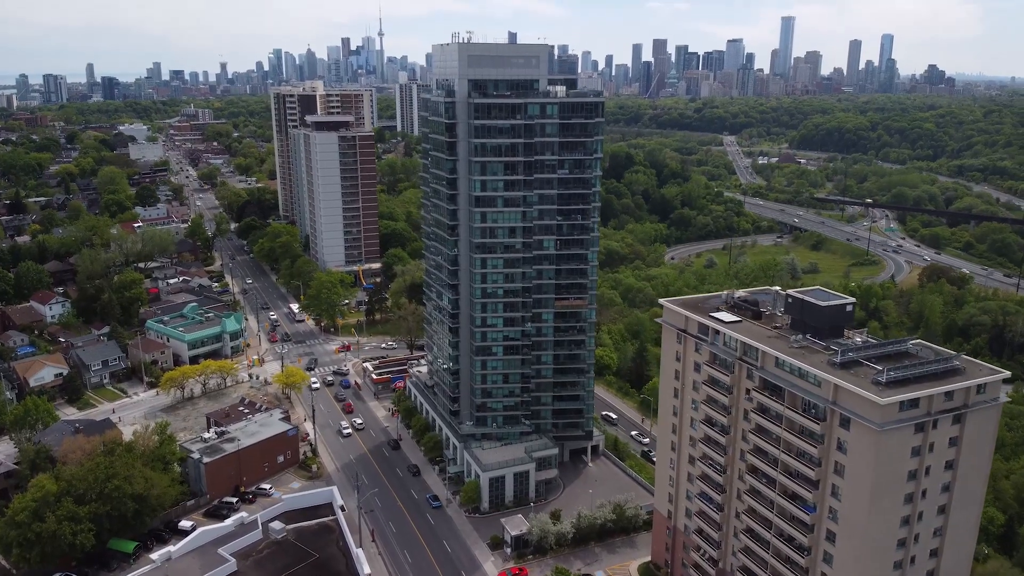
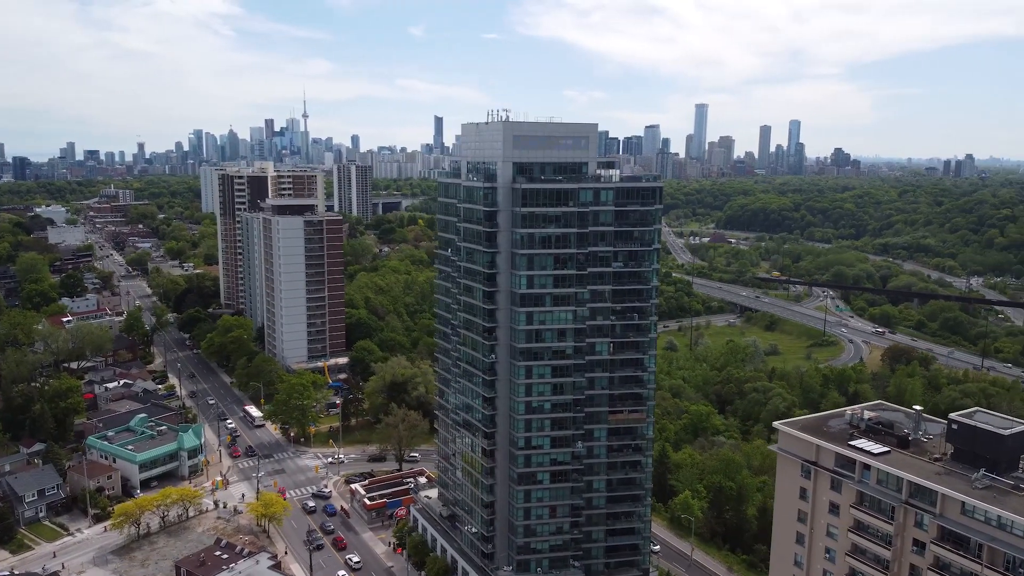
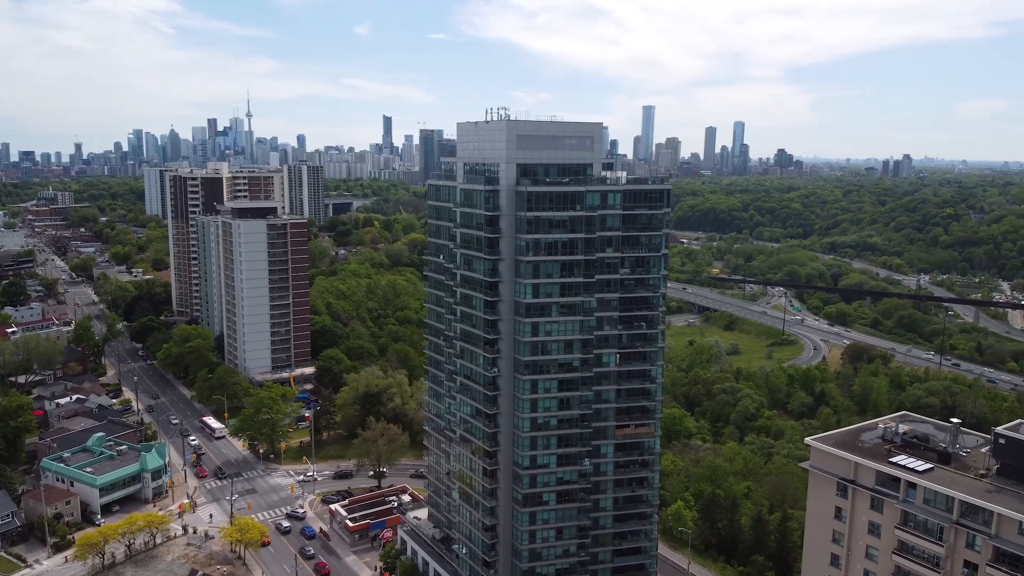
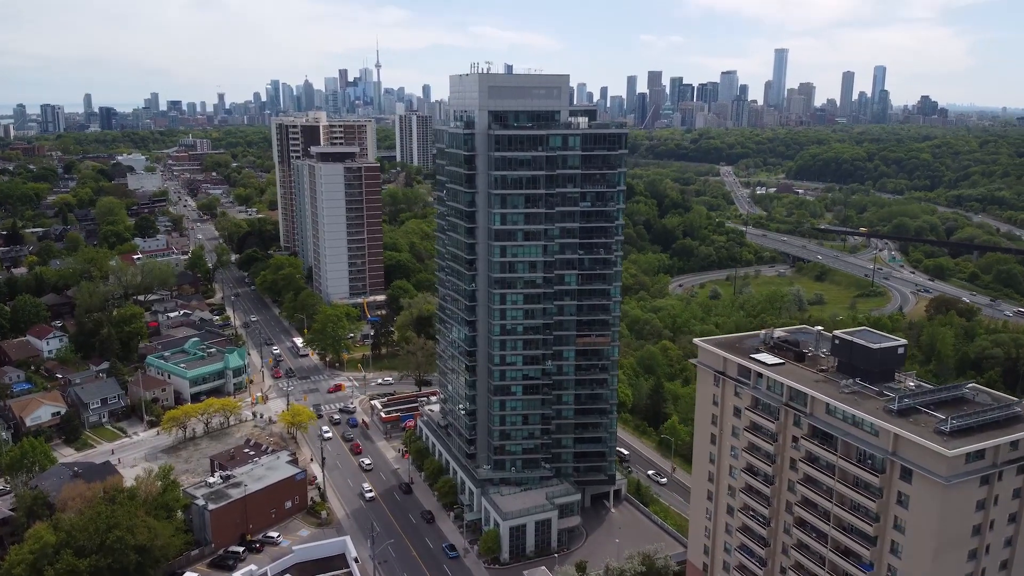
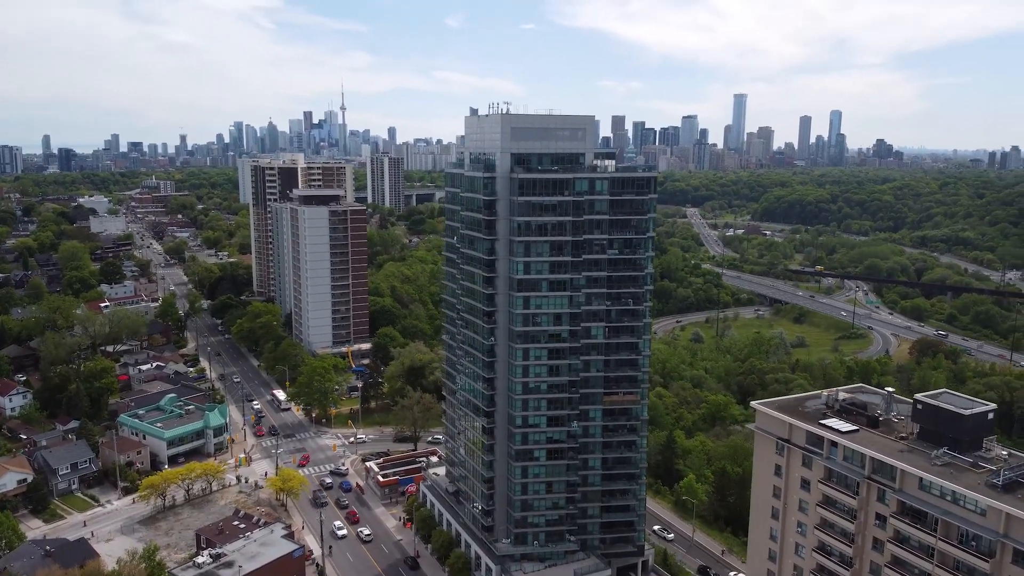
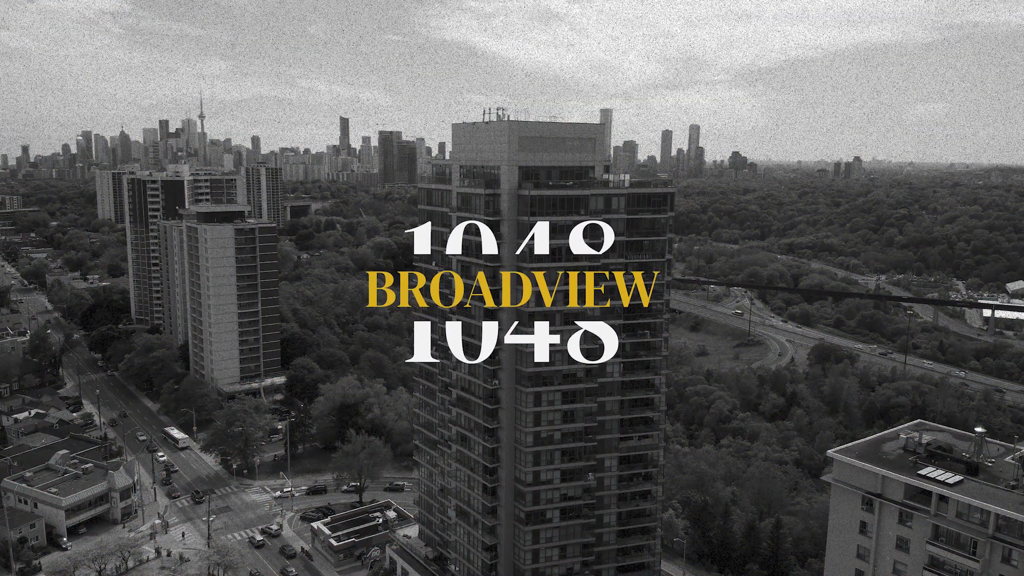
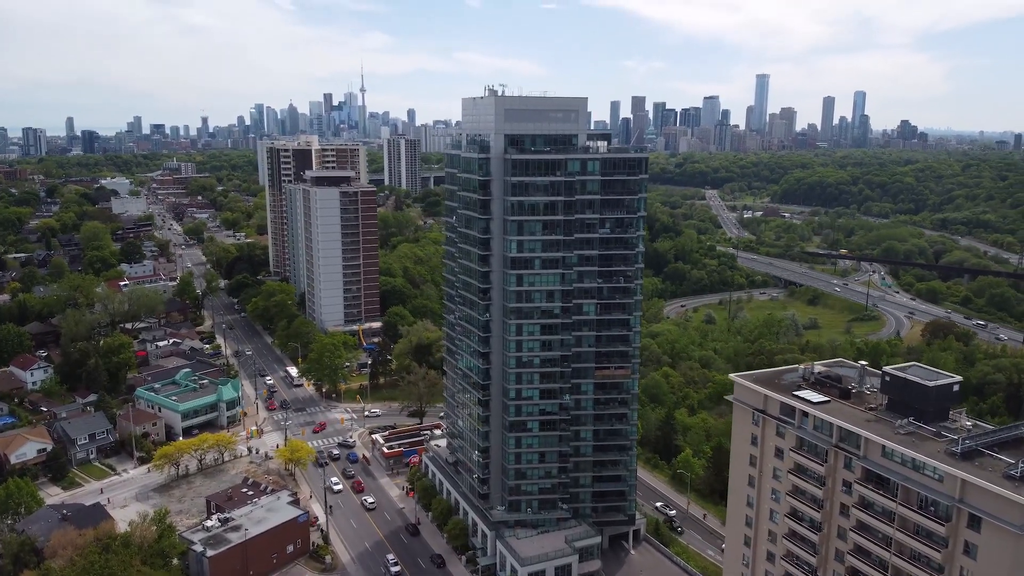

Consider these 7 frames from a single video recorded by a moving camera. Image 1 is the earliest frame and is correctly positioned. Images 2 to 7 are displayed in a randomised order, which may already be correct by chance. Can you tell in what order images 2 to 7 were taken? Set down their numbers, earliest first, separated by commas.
4, 7, 5, 2, 3, 6
